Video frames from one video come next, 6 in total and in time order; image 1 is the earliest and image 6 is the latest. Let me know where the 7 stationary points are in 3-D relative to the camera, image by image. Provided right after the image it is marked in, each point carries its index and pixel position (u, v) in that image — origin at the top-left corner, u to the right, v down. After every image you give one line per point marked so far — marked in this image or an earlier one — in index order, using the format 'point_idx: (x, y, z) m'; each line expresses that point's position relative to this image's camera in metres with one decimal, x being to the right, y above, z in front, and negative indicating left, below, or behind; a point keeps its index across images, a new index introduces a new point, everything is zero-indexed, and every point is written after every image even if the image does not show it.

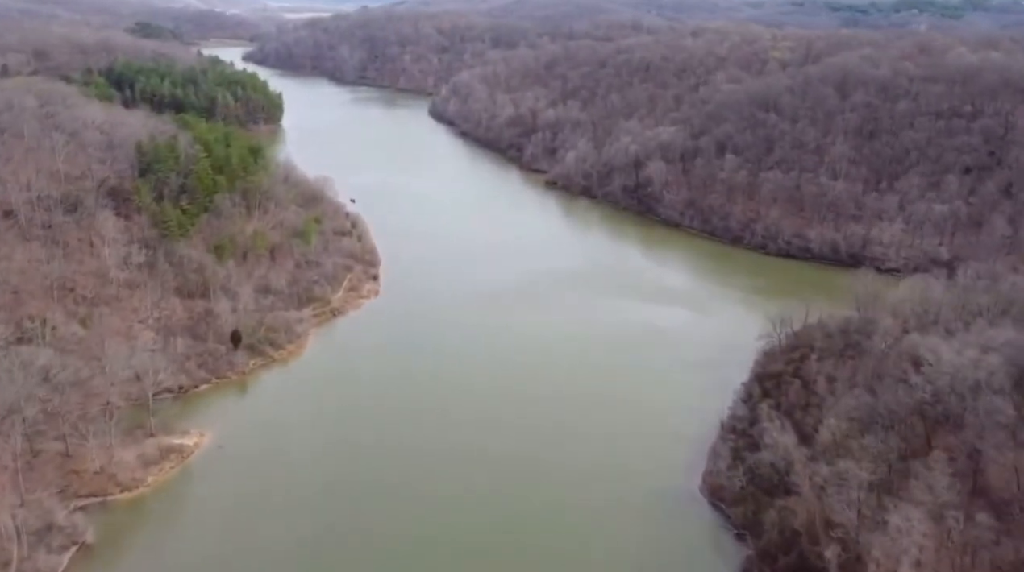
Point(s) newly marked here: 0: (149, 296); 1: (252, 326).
0: (-7.0, -0.2, +18.8) m
1: (-5.0, -0.8, +19.1) m
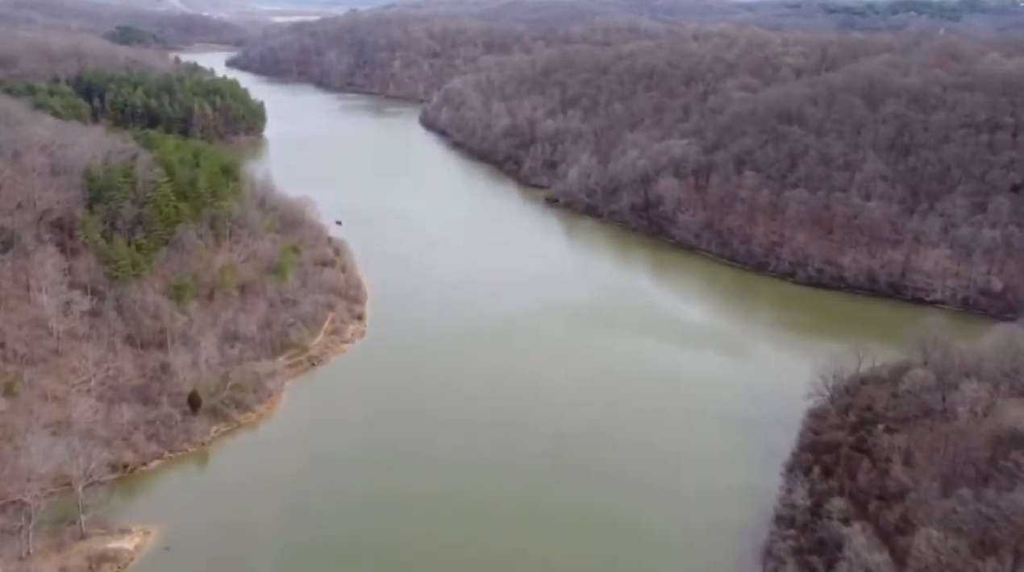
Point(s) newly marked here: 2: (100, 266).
0: (-6.8, -1.1, +16.1) m
1: (-4.9, -1.6, +16.3) m
2: (-7.3, +0.3, +17.6) m
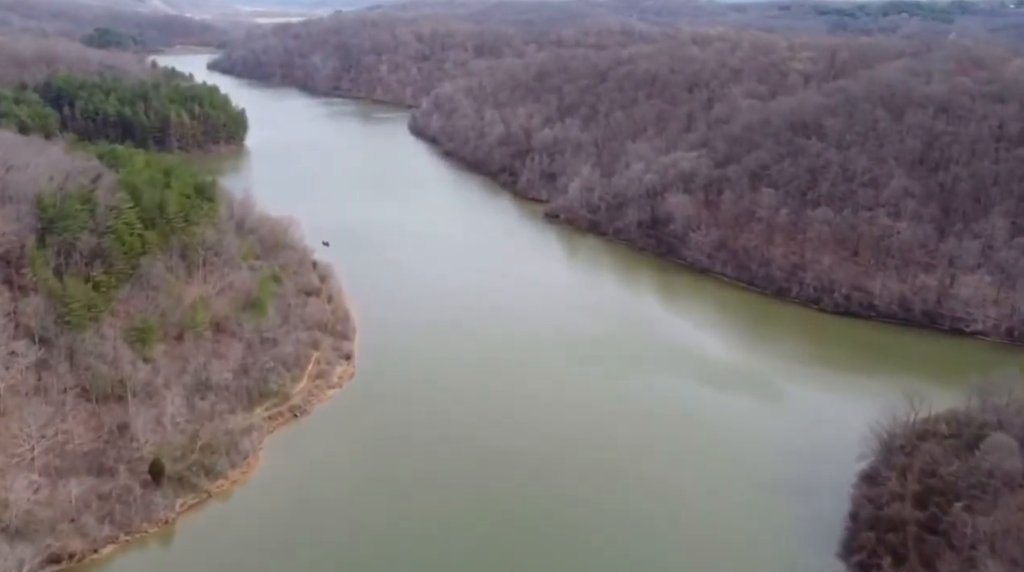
0: (-6.7, -1.8, +14.0) m
1: (-4.7, -2.3, +14.2) m
2: (-7.2, -0.4, +15.5) m
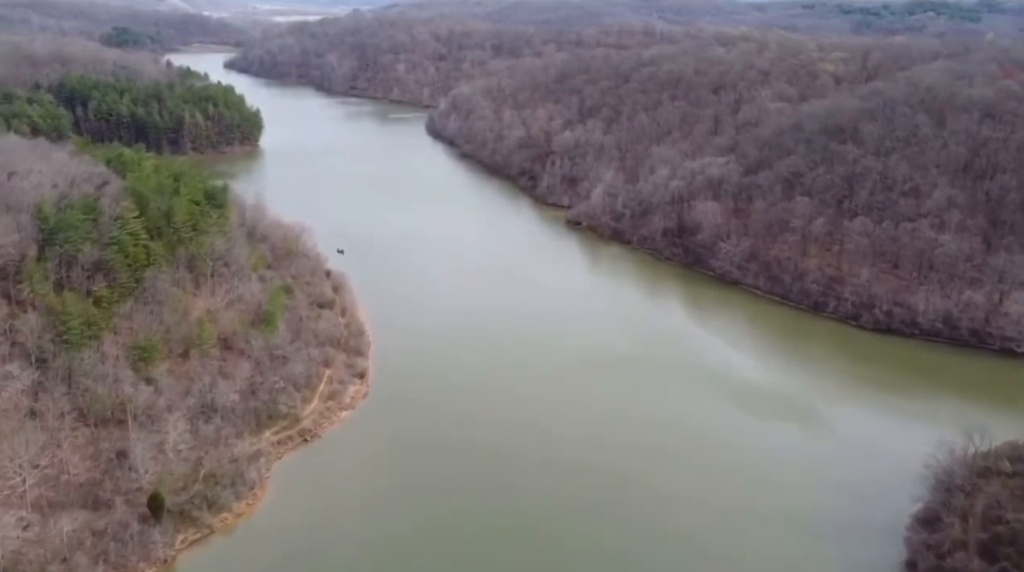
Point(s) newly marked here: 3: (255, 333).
0: (-6.4, -2.0, +13.1) m
1: (-4.4, -2.6, +13.3) m
2: (-6.8, -0.6, +14.6) m
3: (-4.5, -0.8, +17.5) m
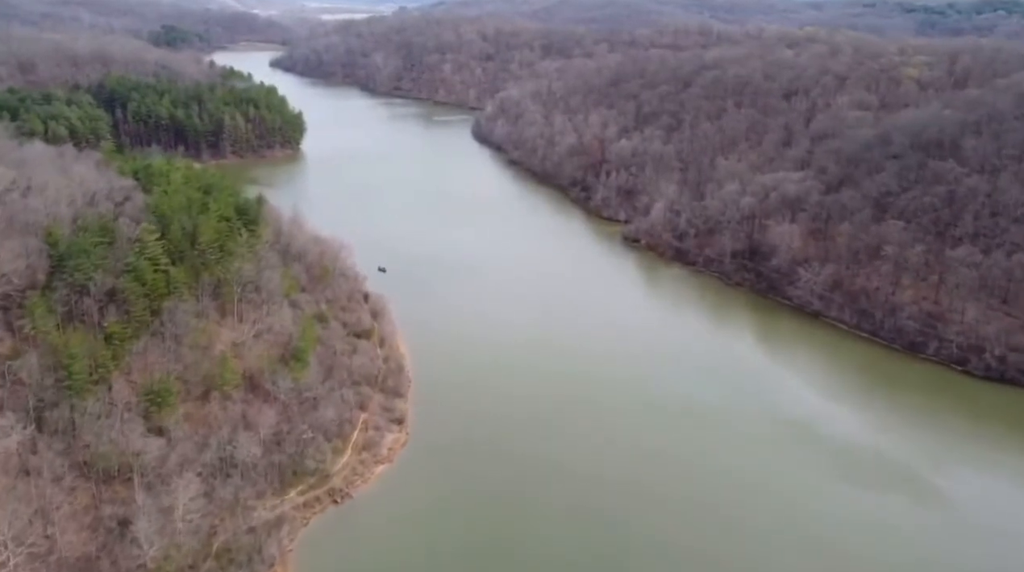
0: (-5.7, -2.5, +11.4) m
1: (-3.7, -3.1, +11.6) m
2: (-6.1, -1.1, +13.0) m
3: (-3.6, -1.3, +15.7) m
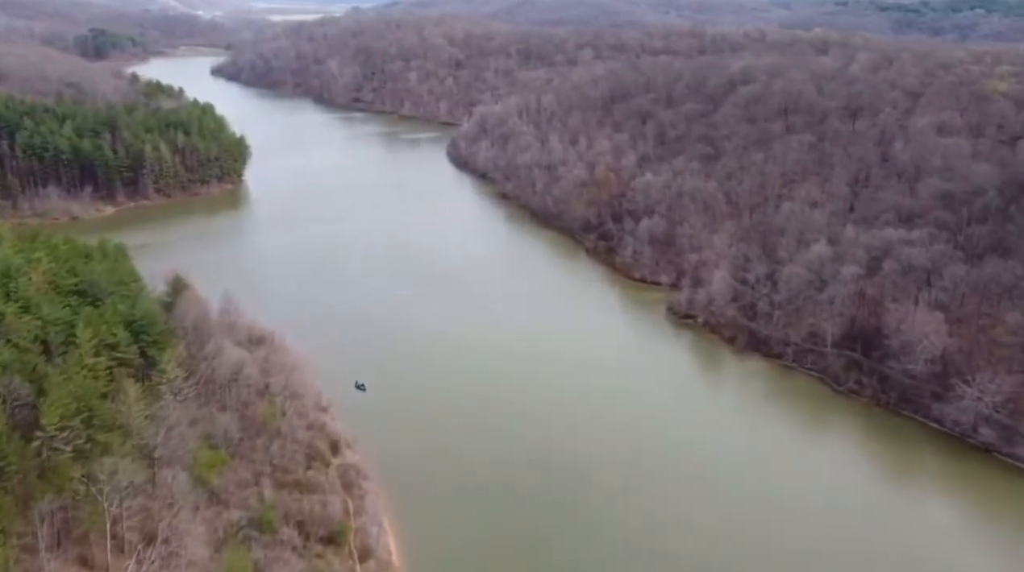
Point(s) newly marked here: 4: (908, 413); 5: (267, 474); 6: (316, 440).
0: (-4.6, -4.6, +4.1) m
1: (-2.6, -5.2, +4.3) m
2: (-5.1, -3.2, +5.6) m
3: (-2.7, -3.4, +8.4) m
4: (+6.6, -2.1, +16.6) m
5: (-3.2, -2.3, +12.4) m
6: (-2.7, -2.2, +13.7) m
